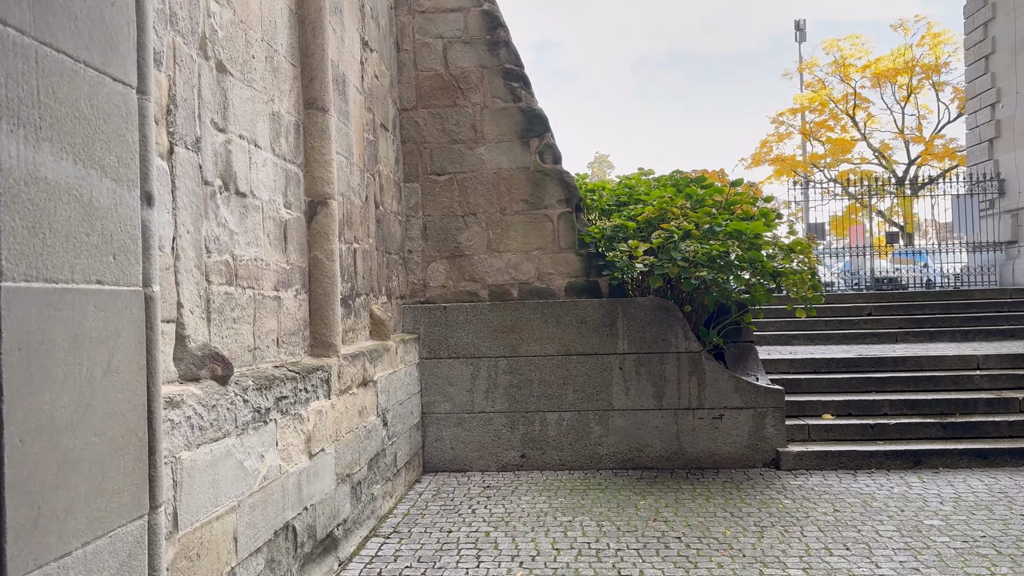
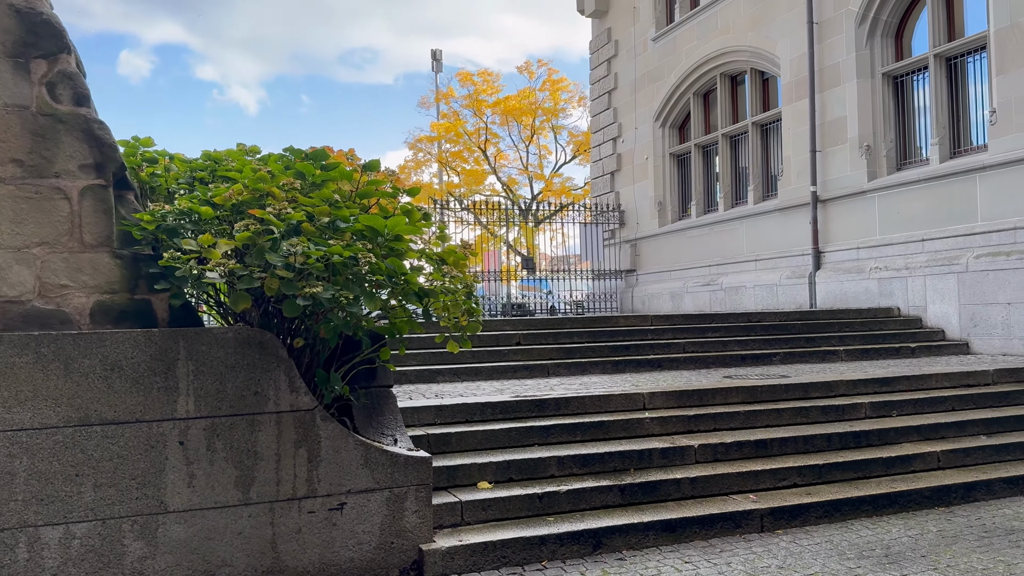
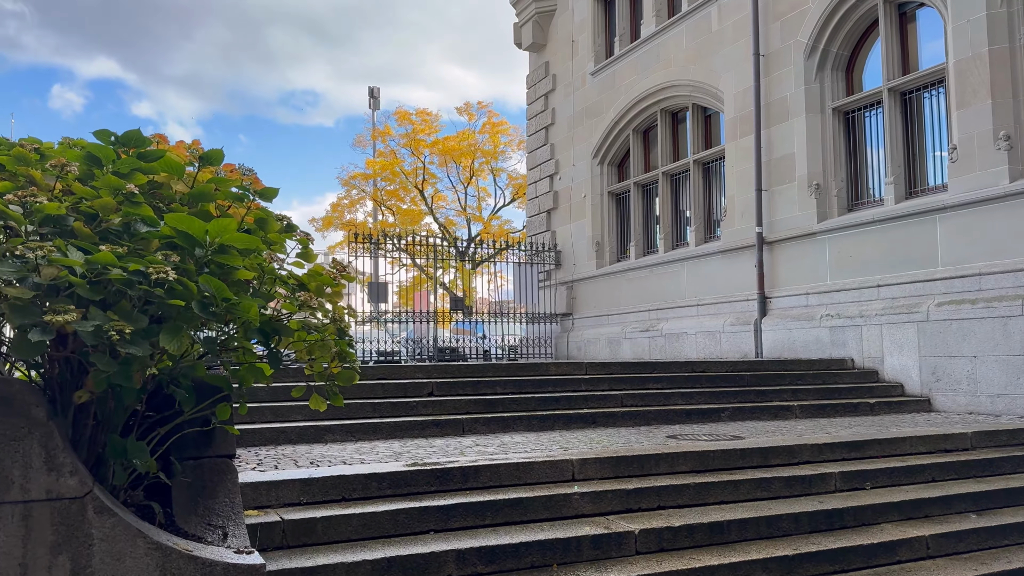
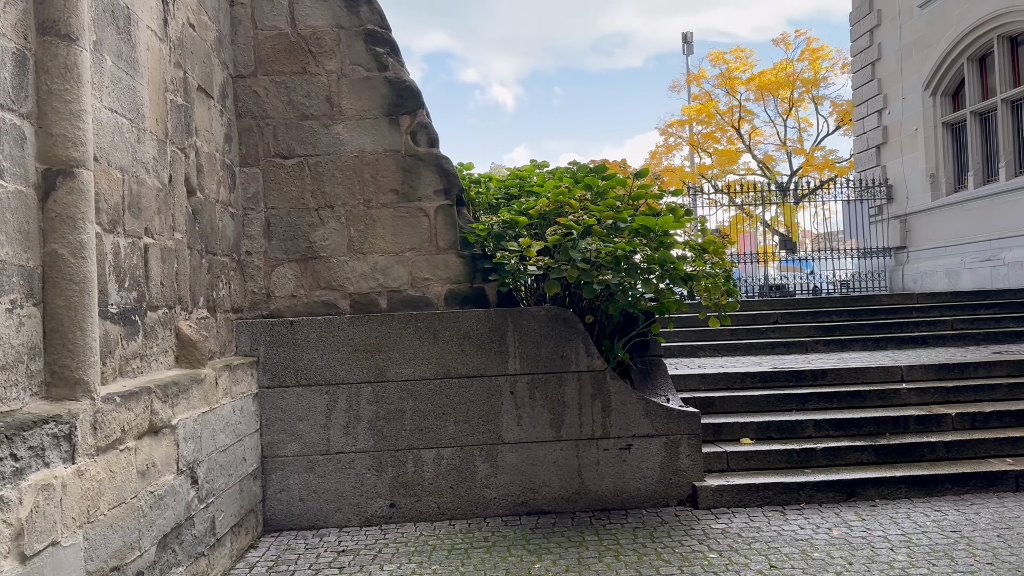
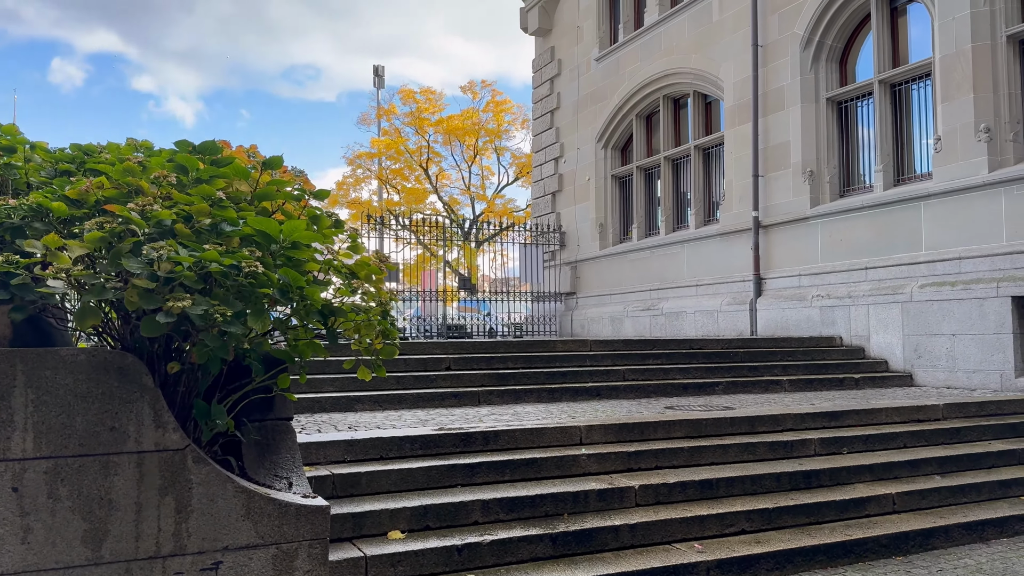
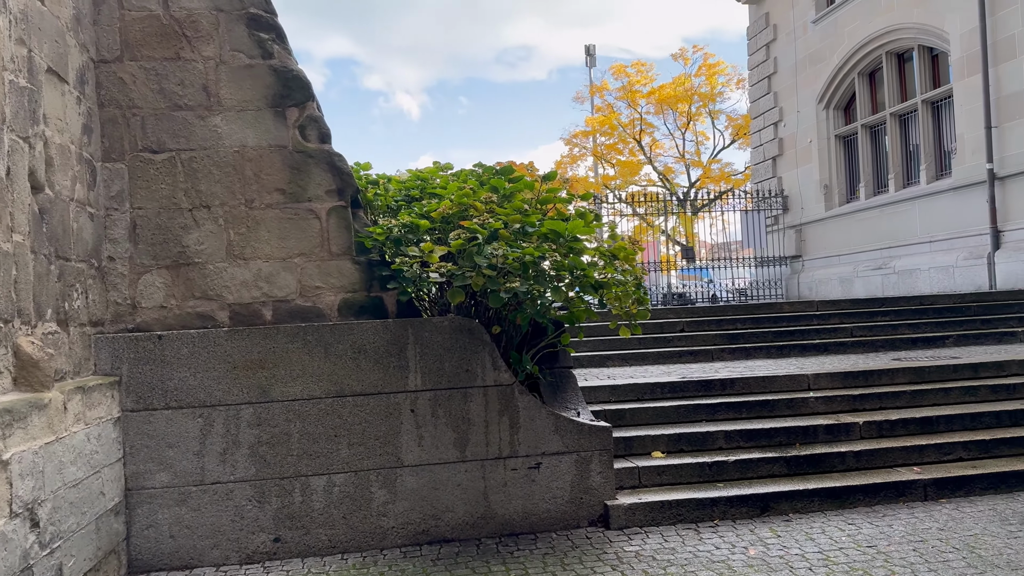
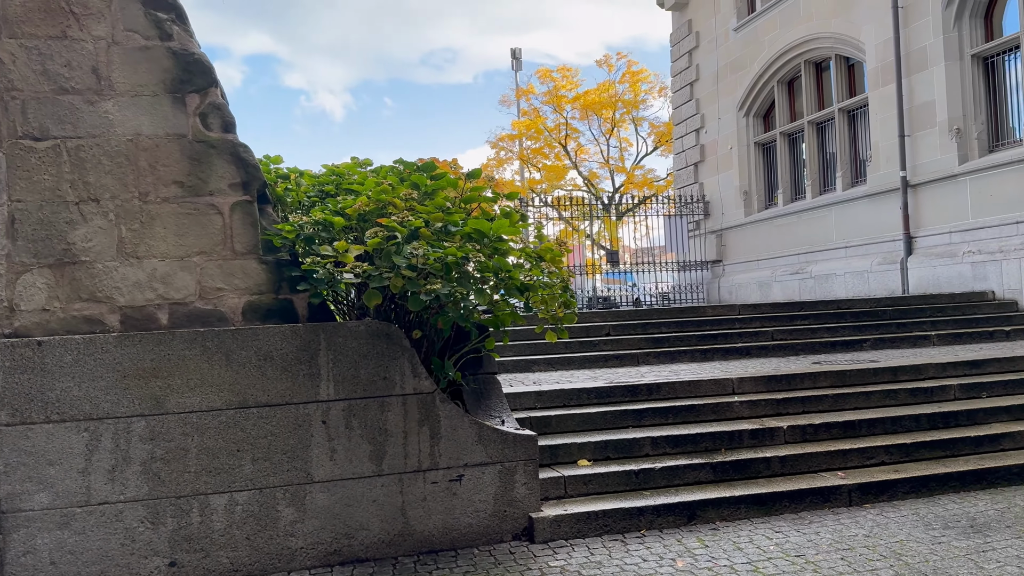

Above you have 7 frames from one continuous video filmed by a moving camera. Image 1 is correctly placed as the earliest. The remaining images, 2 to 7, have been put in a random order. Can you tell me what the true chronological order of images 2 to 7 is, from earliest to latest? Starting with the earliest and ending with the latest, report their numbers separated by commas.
4, 6, 7, 2, 5, 3
